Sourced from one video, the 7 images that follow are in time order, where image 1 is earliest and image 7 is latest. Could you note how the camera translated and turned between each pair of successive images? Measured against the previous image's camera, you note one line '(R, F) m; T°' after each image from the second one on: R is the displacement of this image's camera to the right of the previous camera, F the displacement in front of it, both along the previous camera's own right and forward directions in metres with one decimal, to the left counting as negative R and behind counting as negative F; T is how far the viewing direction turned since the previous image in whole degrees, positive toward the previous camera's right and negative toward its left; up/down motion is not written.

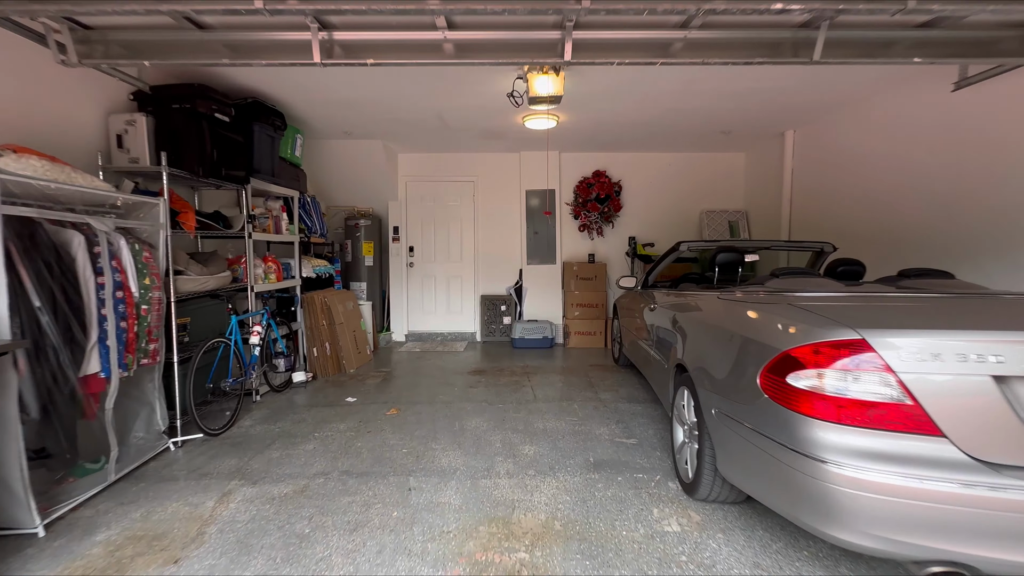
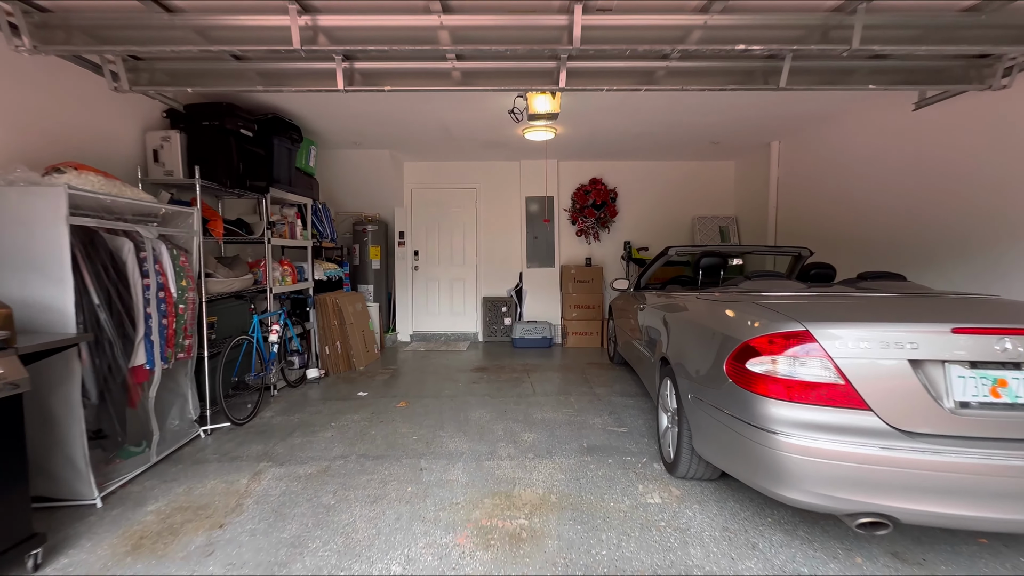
(0.0, -0.3) m; 0°
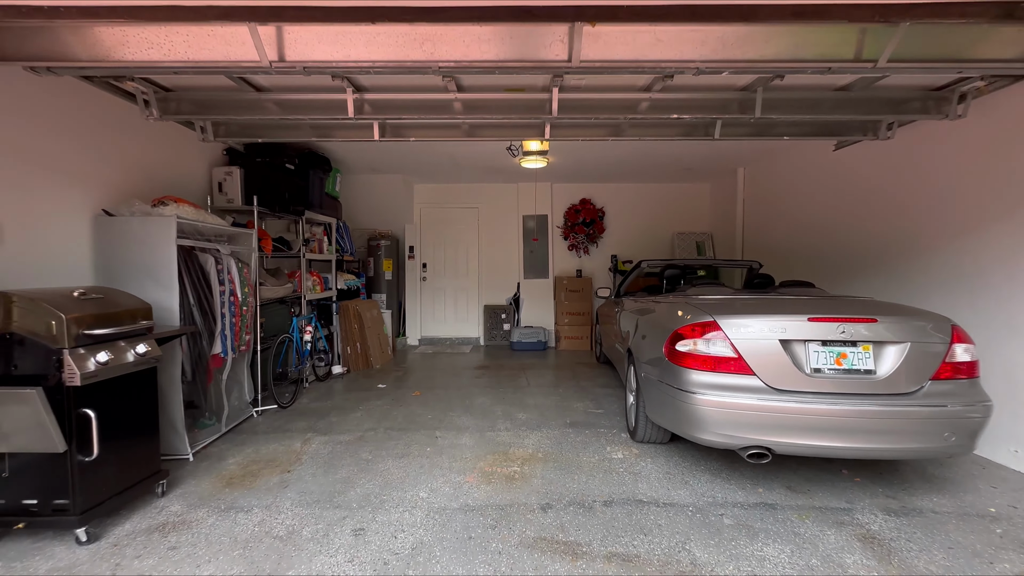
(0.0, -0.8) m; 0°
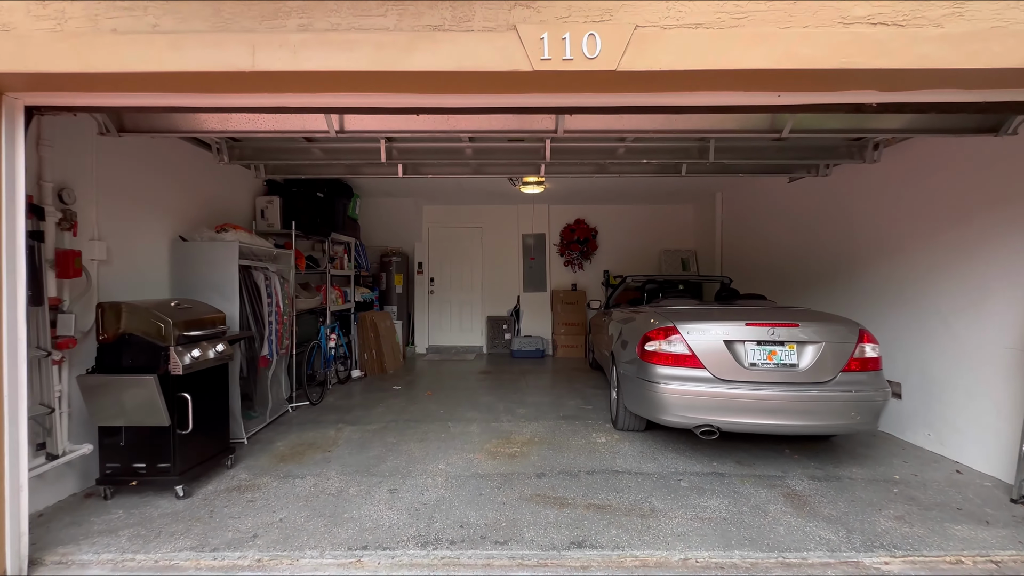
(0.0, -0.7) m; 0°
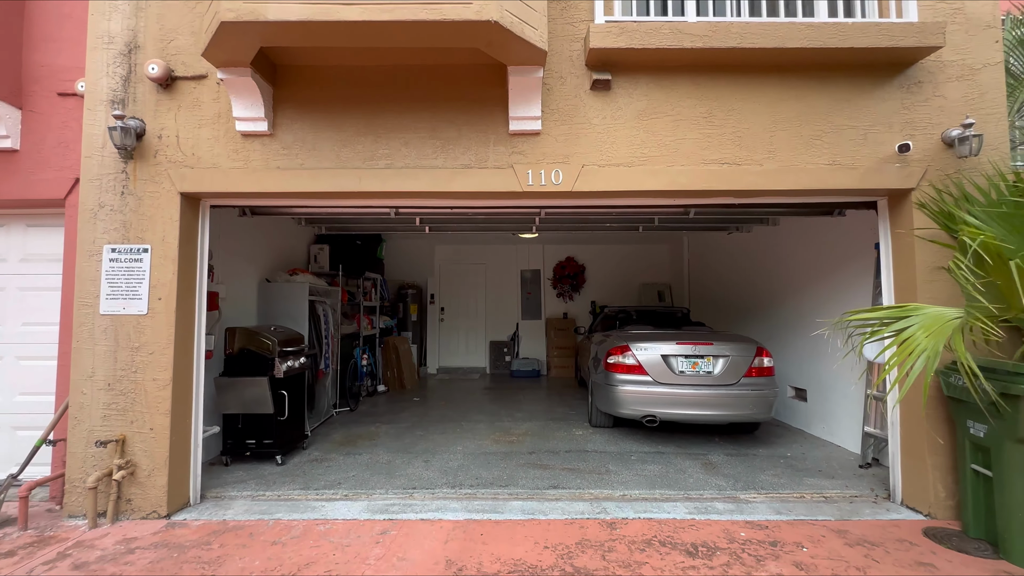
(0.0, -1.3) m; 0°
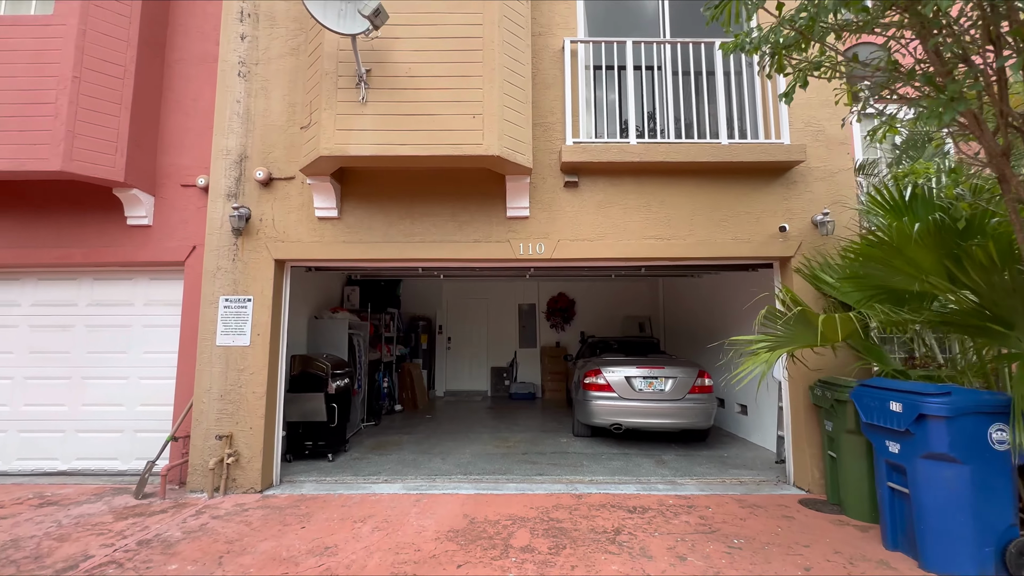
(0.0, -1.4) m; 0°
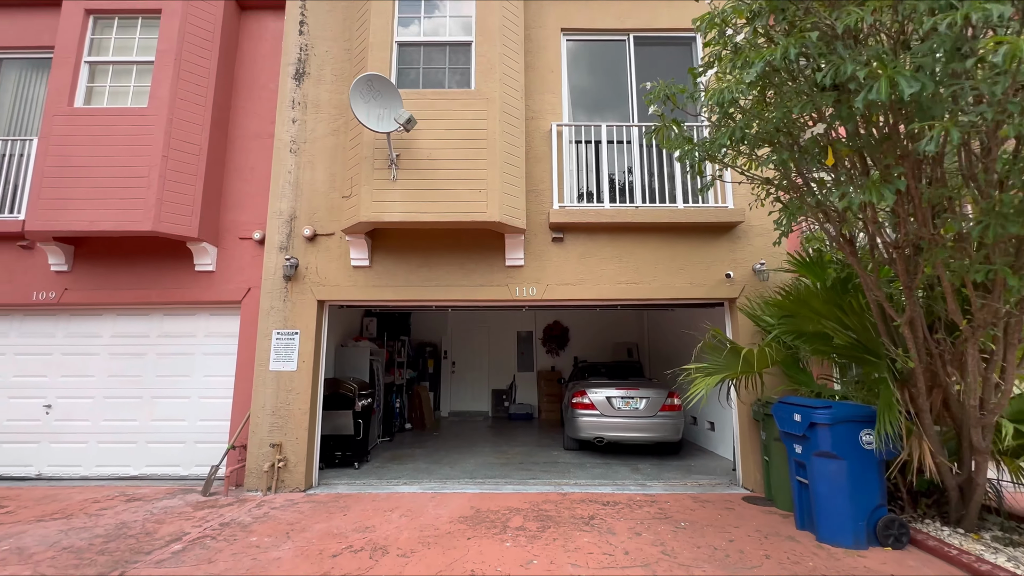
(0.0, -1.1) m; 0°
